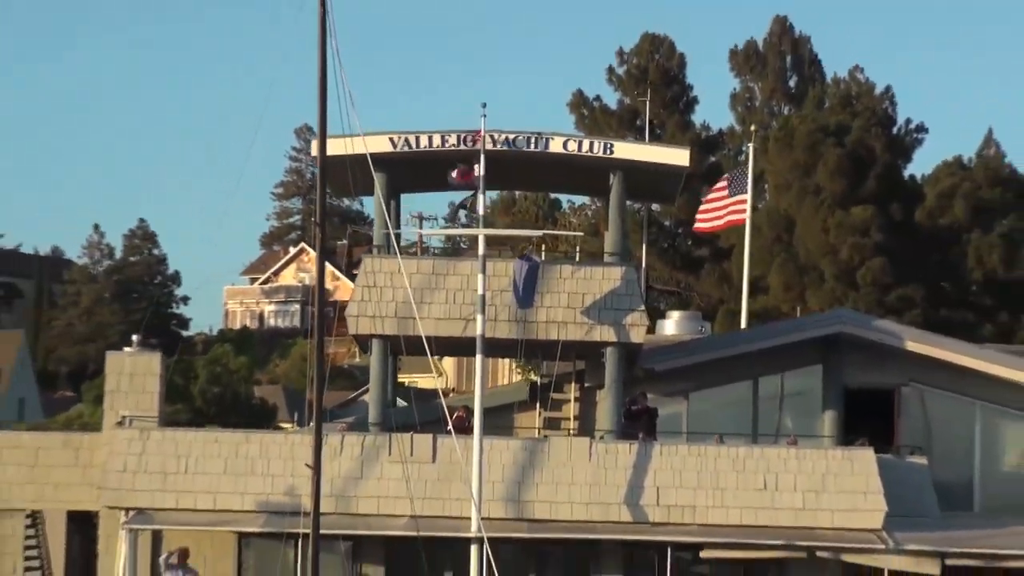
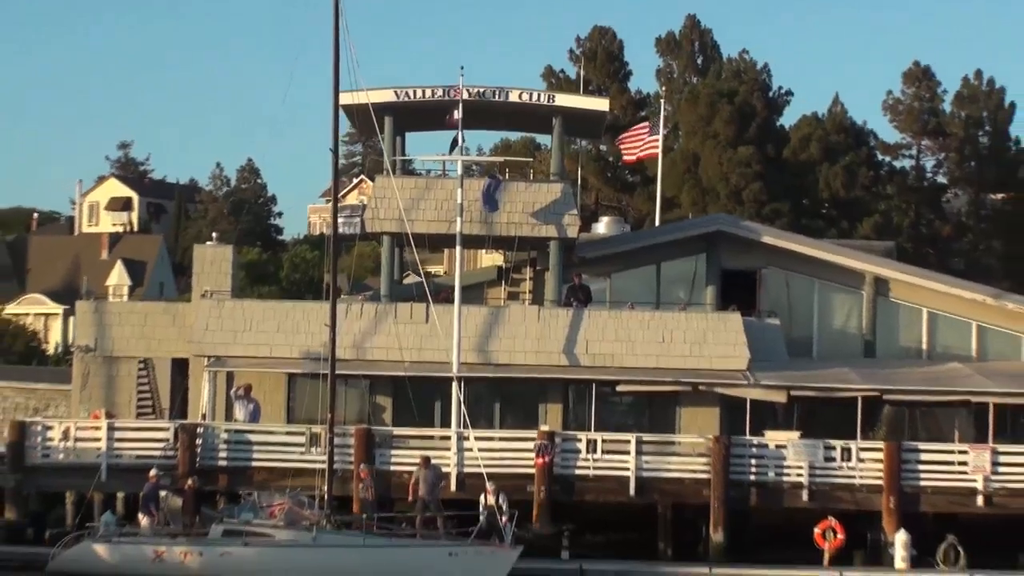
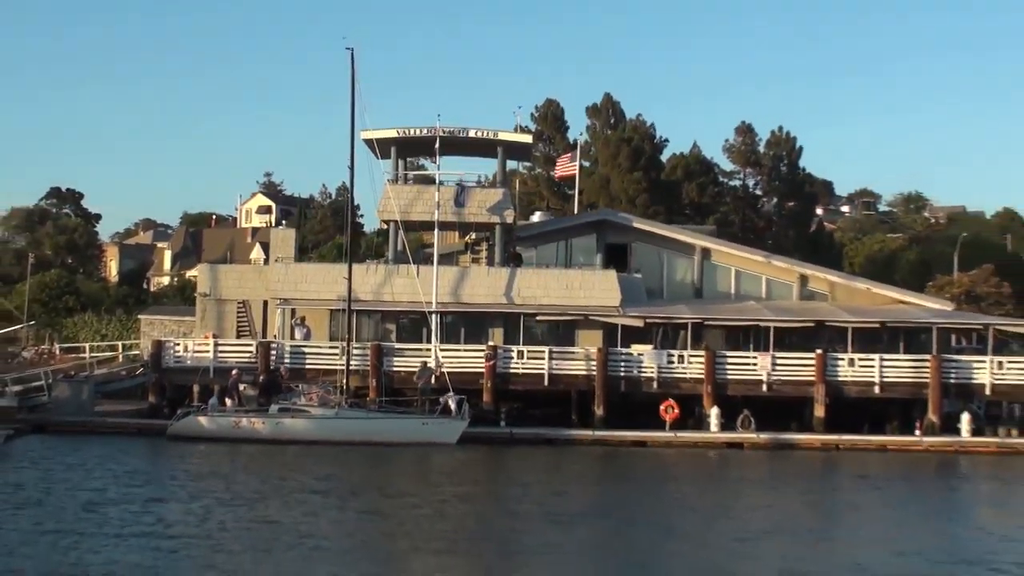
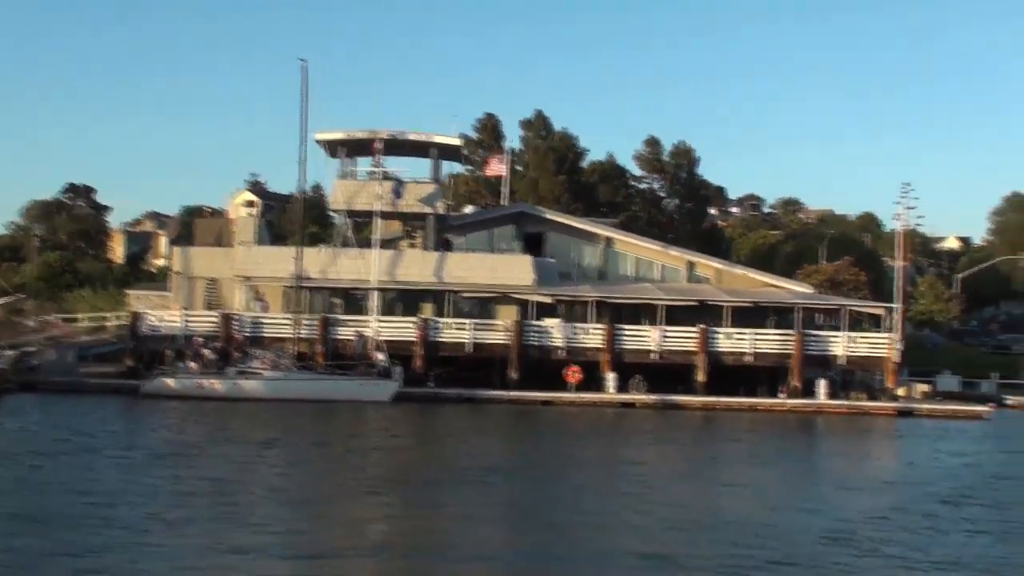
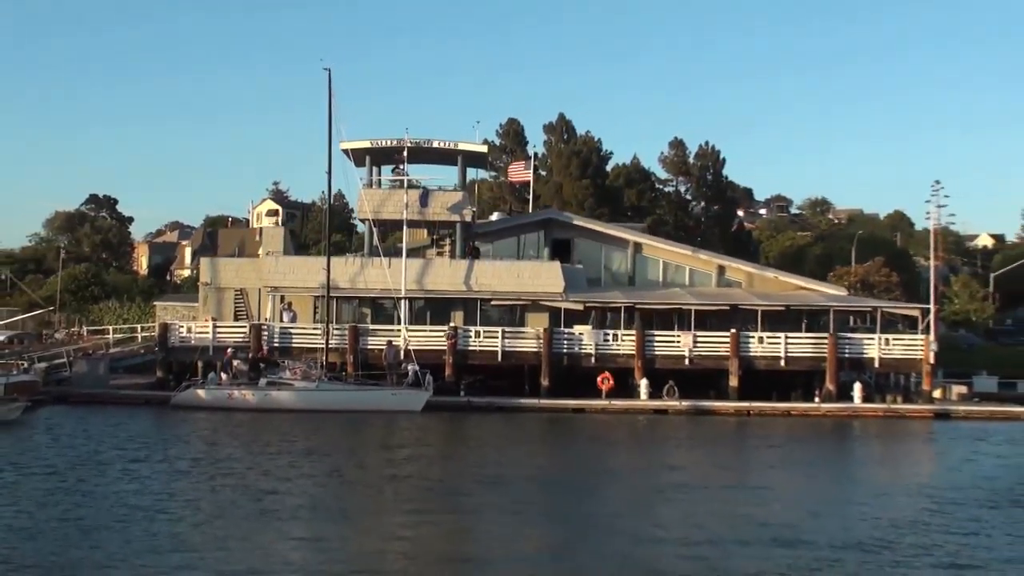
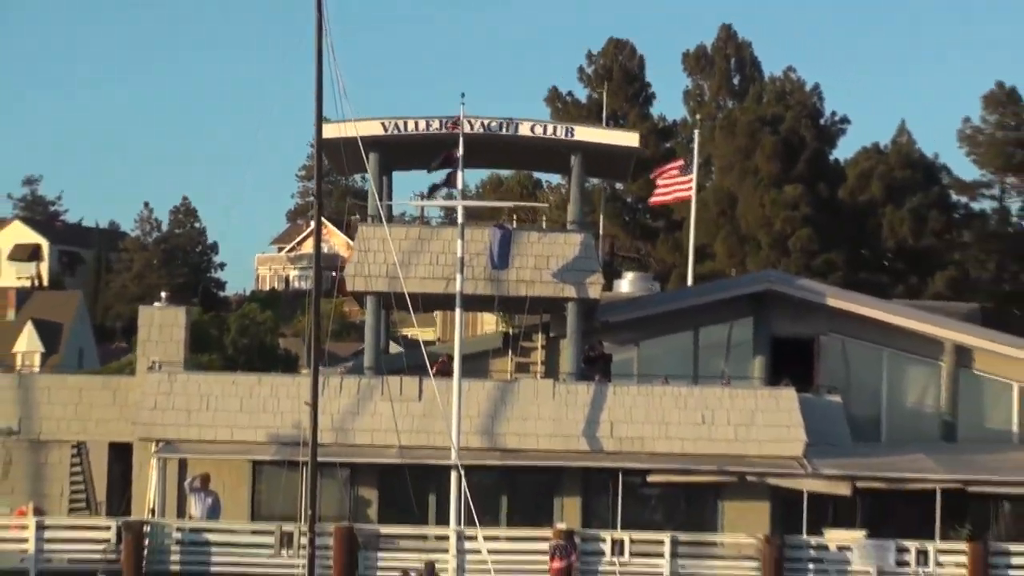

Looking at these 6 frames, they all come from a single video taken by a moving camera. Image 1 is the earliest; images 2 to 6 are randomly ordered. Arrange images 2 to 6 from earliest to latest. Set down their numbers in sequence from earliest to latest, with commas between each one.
6, 2, 3, 5, 4
